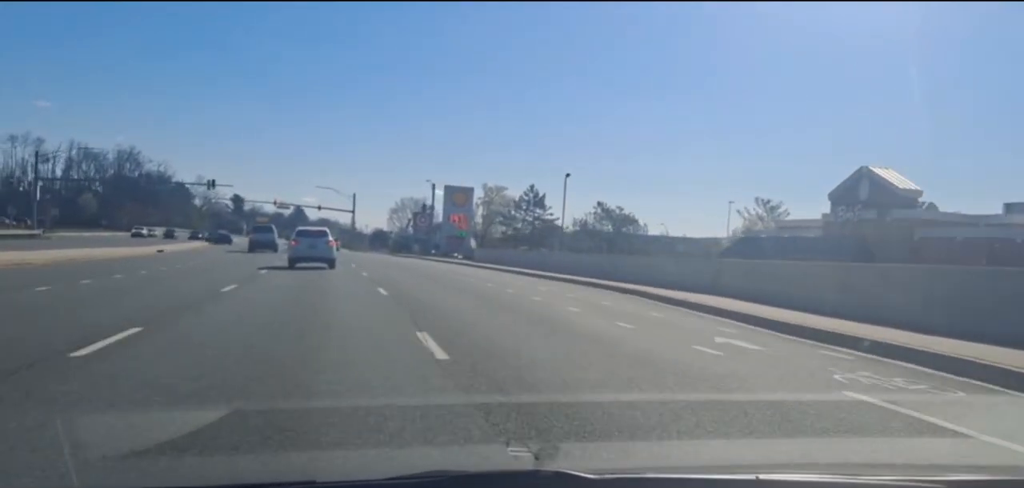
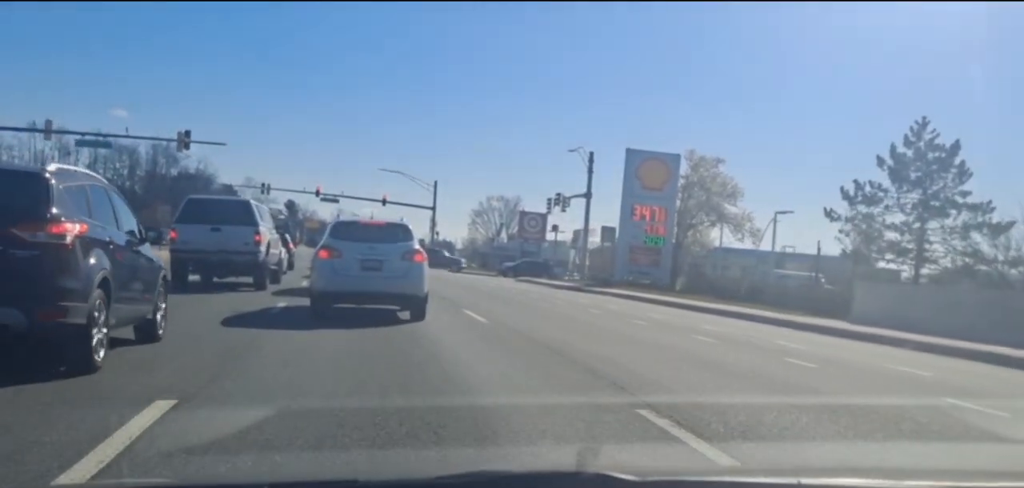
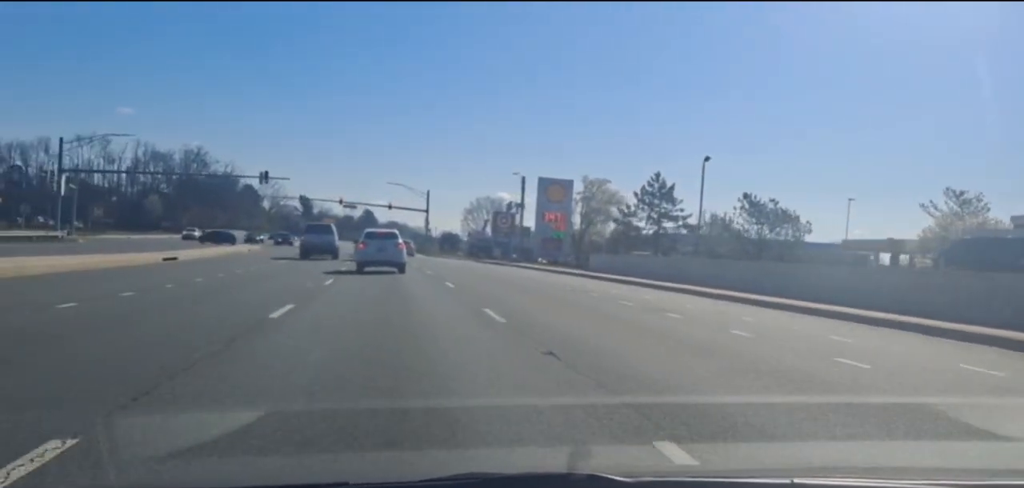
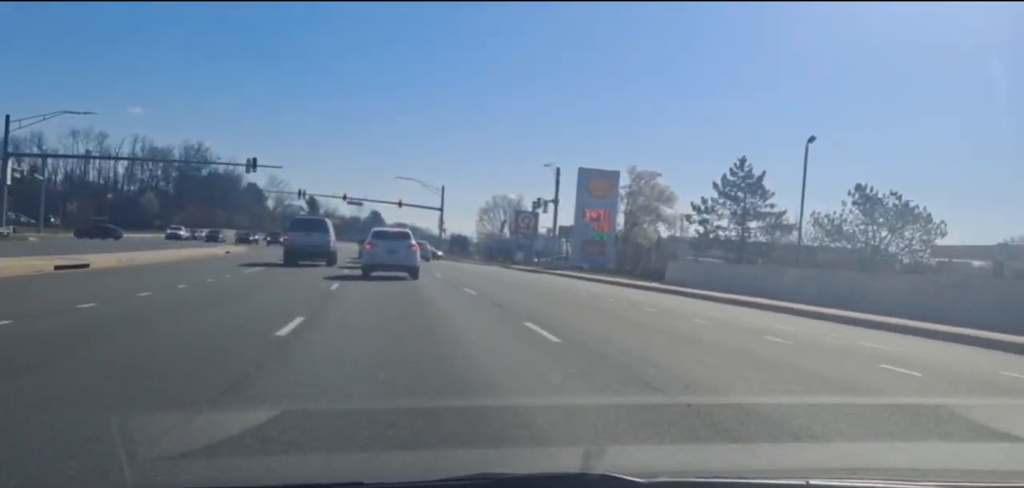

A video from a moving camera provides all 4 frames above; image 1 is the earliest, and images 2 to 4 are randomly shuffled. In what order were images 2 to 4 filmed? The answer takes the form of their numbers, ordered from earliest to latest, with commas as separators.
3, 4, 2
